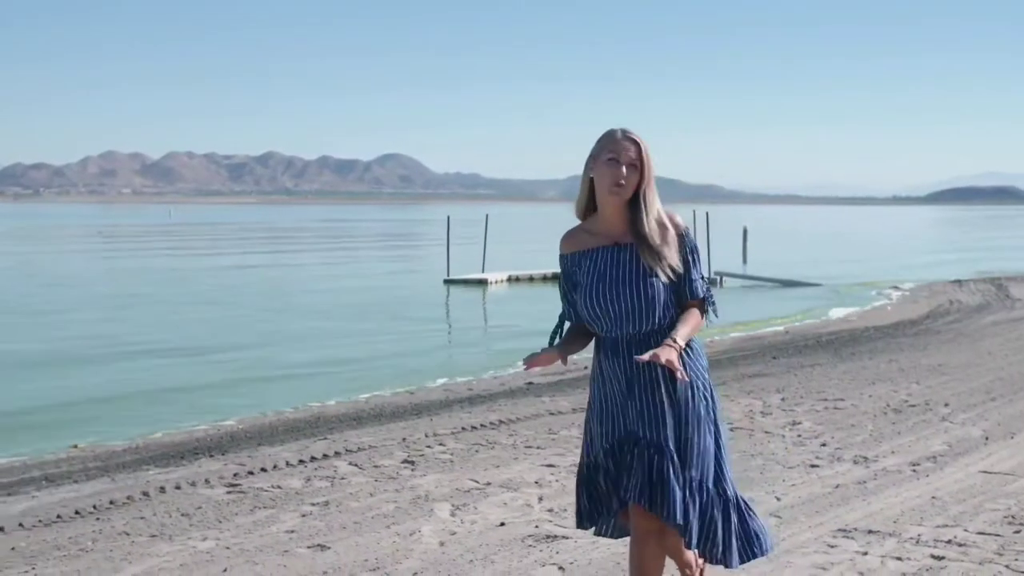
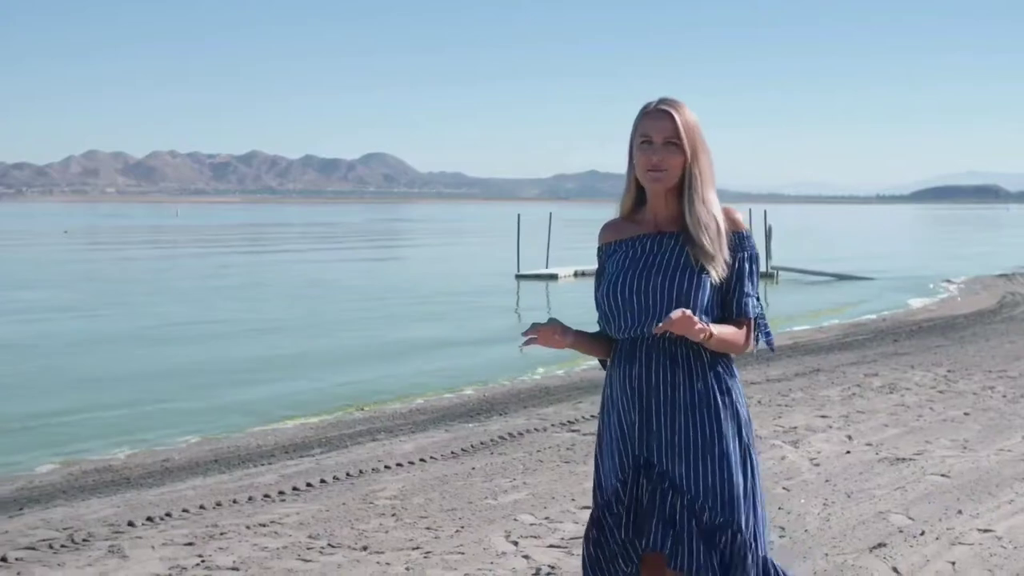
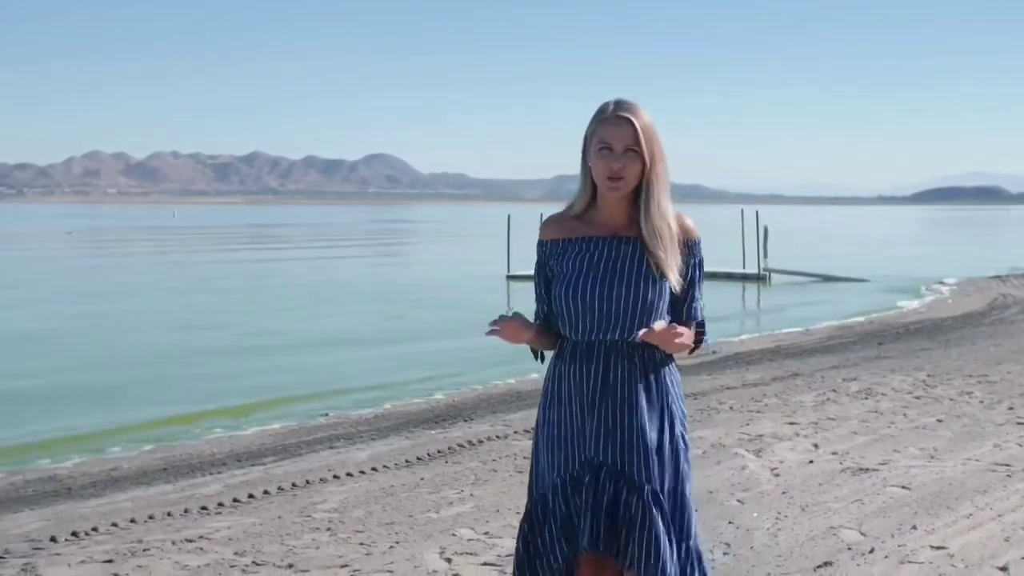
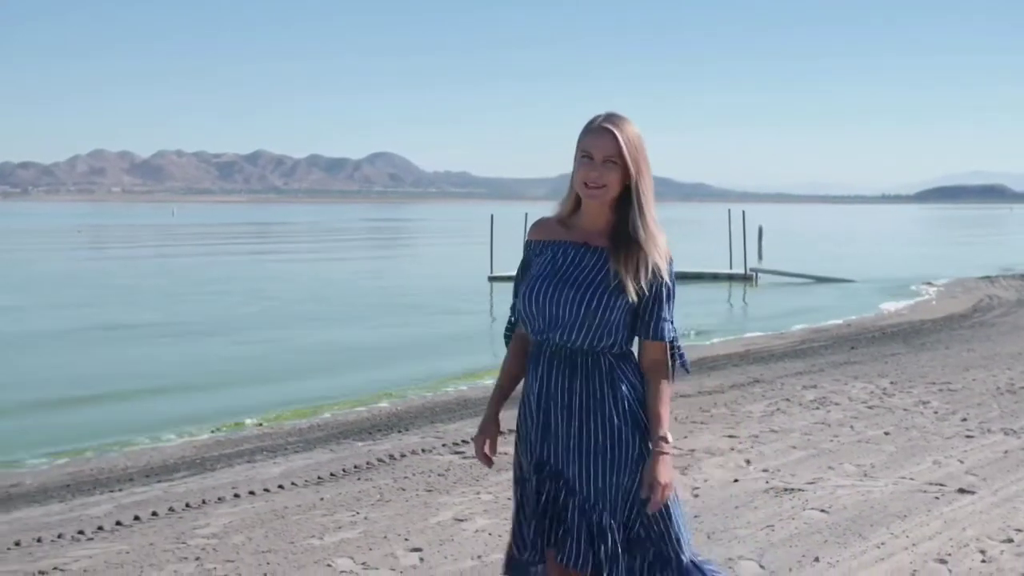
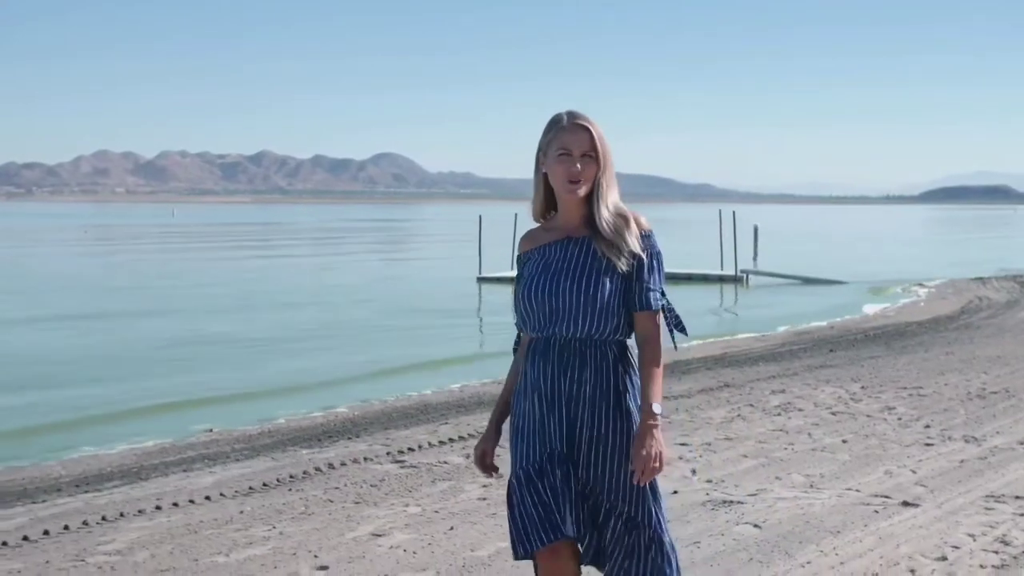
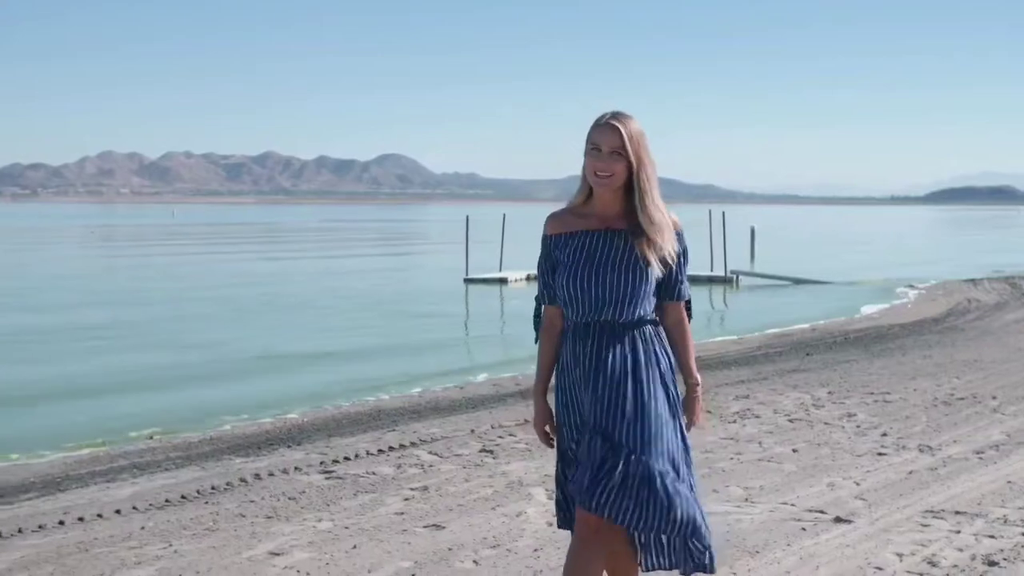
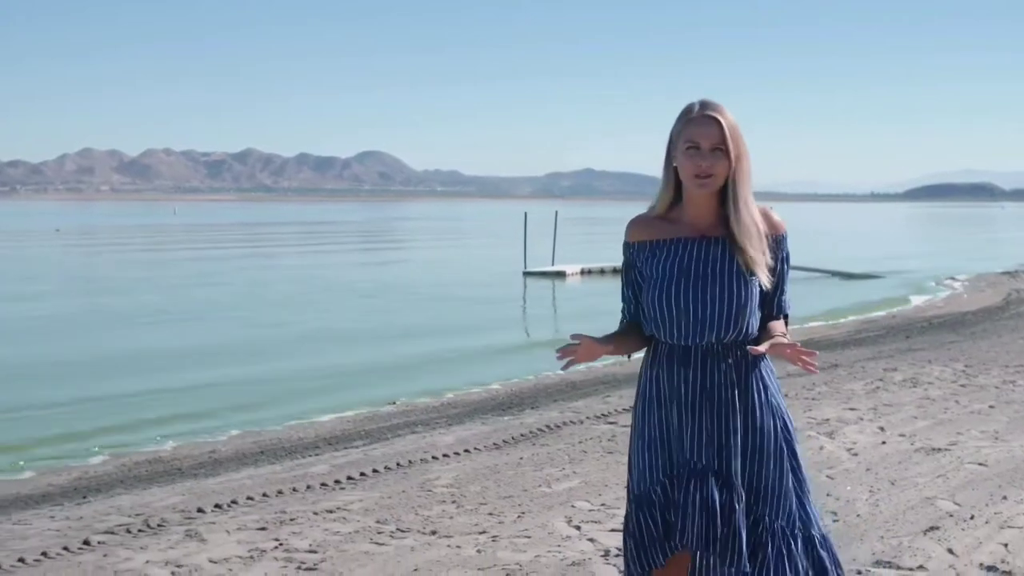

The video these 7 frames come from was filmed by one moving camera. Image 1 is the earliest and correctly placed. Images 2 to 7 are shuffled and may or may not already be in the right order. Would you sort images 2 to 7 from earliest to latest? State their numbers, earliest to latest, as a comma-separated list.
6, 5, 4, 3, 2, 7
